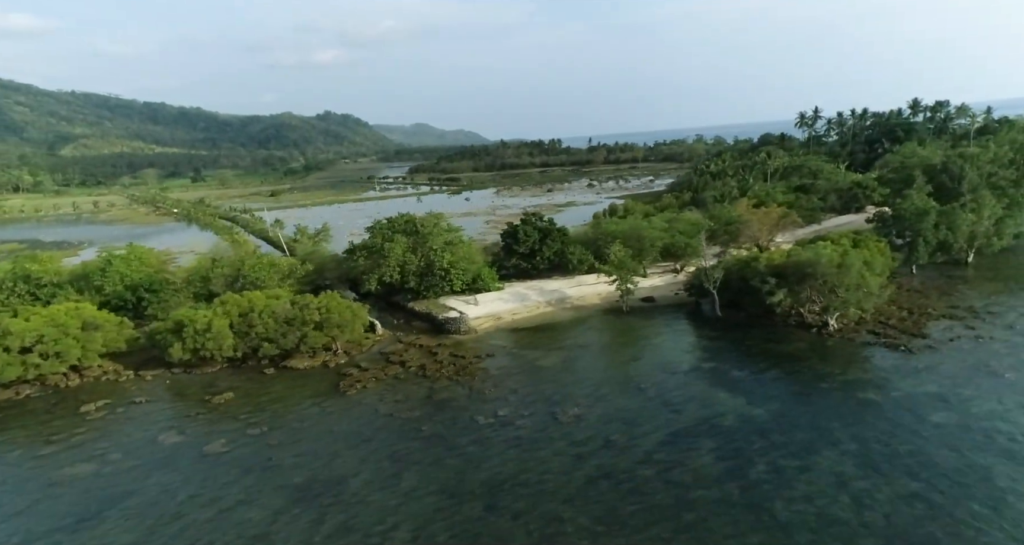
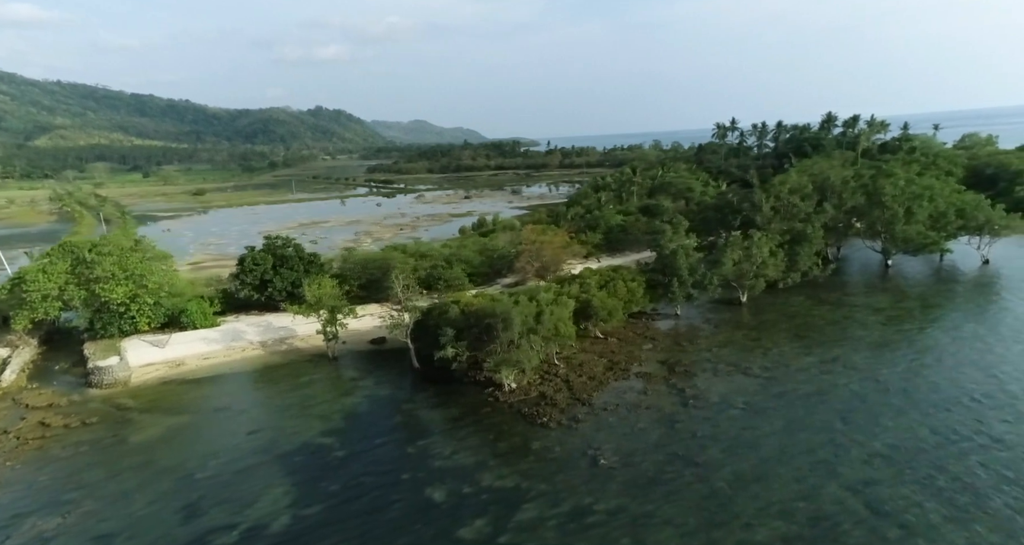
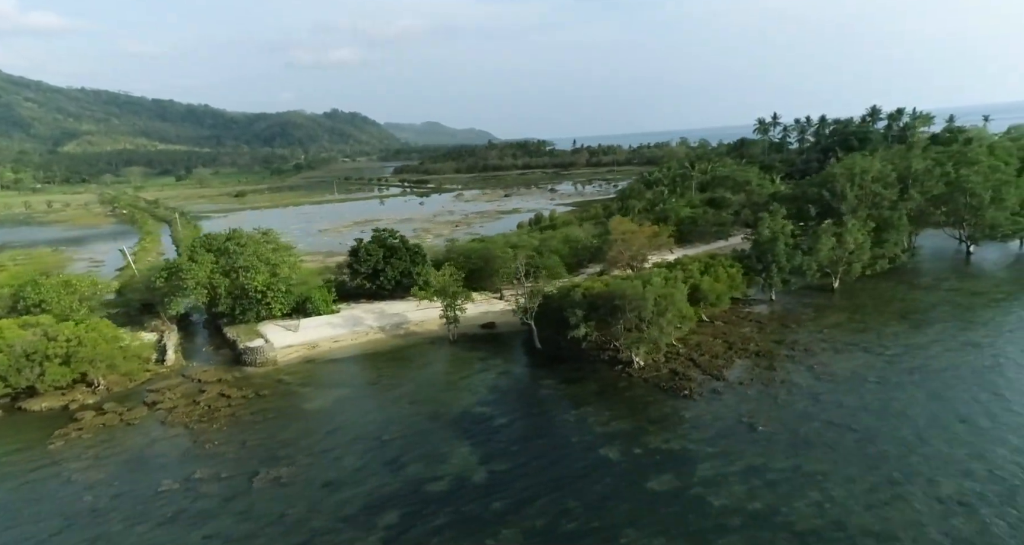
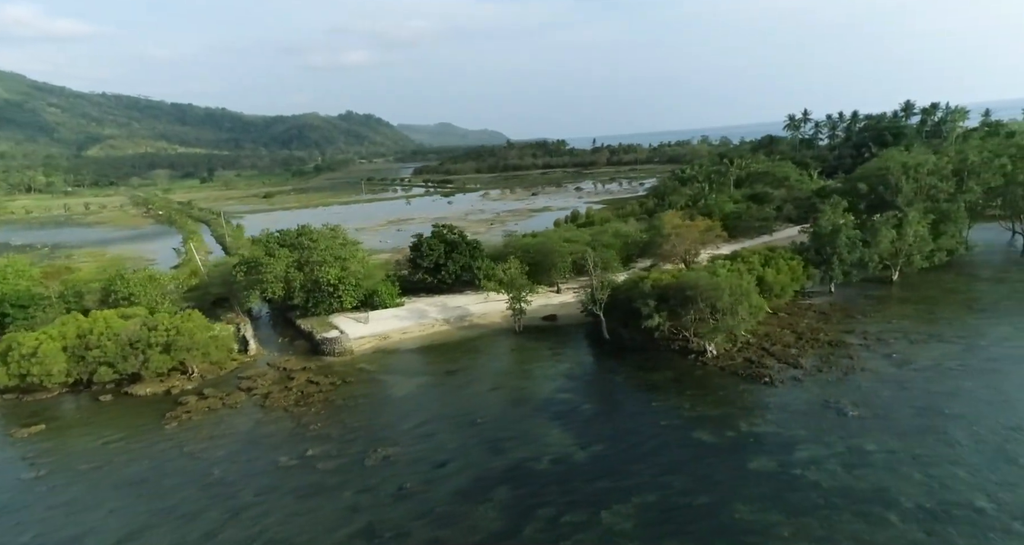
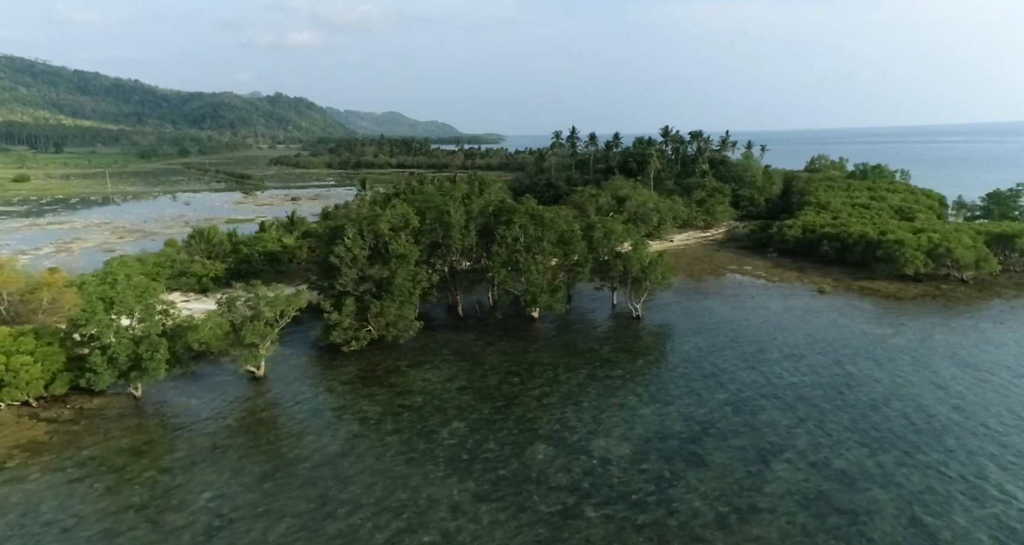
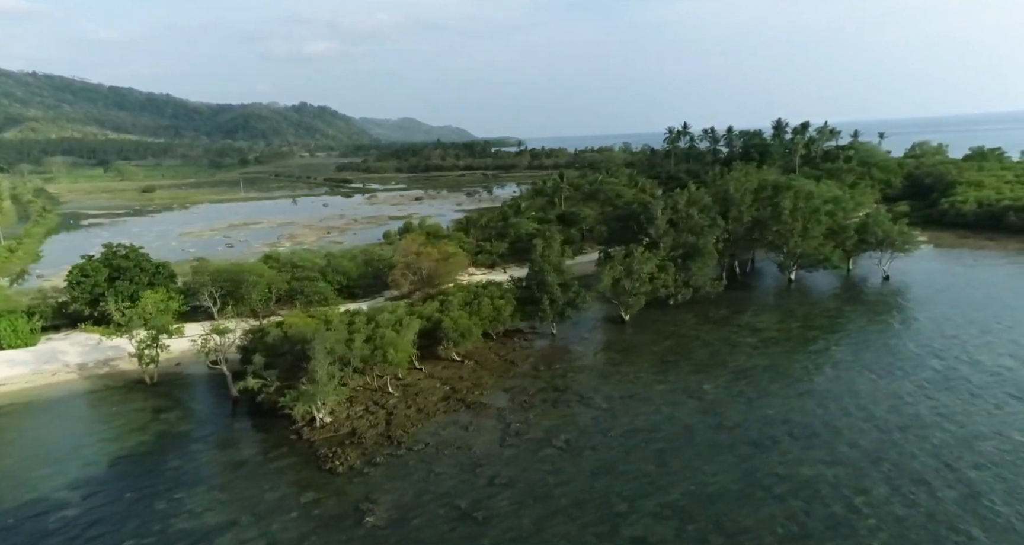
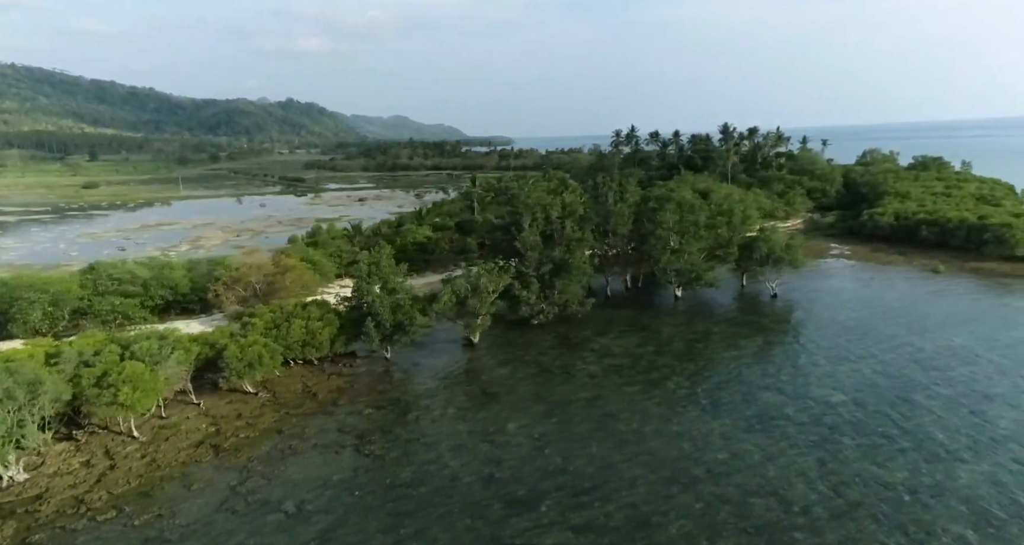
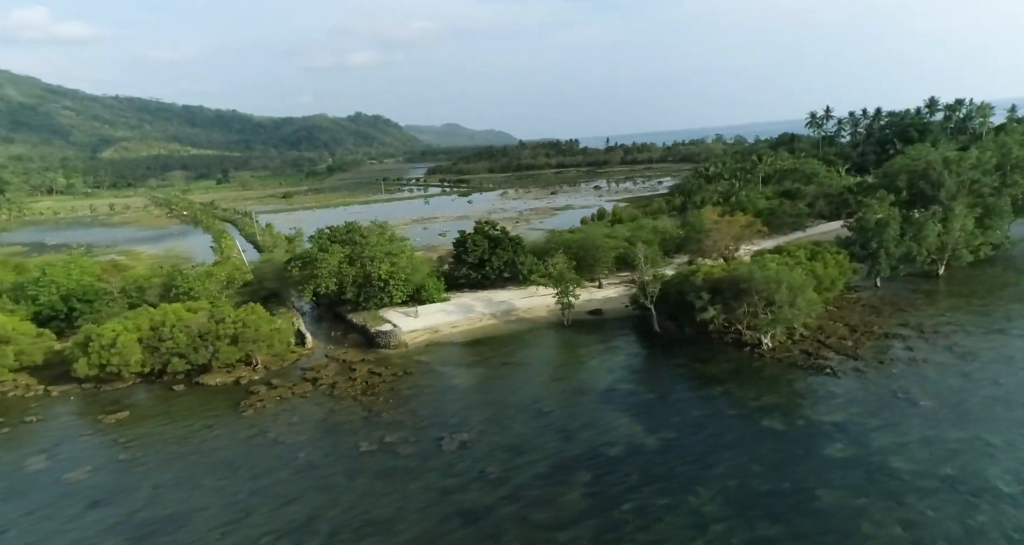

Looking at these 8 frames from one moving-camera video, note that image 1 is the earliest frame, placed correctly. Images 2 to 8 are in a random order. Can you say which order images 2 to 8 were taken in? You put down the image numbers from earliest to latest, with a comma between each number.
8, 4, 3, 2, 6, 7, 5
